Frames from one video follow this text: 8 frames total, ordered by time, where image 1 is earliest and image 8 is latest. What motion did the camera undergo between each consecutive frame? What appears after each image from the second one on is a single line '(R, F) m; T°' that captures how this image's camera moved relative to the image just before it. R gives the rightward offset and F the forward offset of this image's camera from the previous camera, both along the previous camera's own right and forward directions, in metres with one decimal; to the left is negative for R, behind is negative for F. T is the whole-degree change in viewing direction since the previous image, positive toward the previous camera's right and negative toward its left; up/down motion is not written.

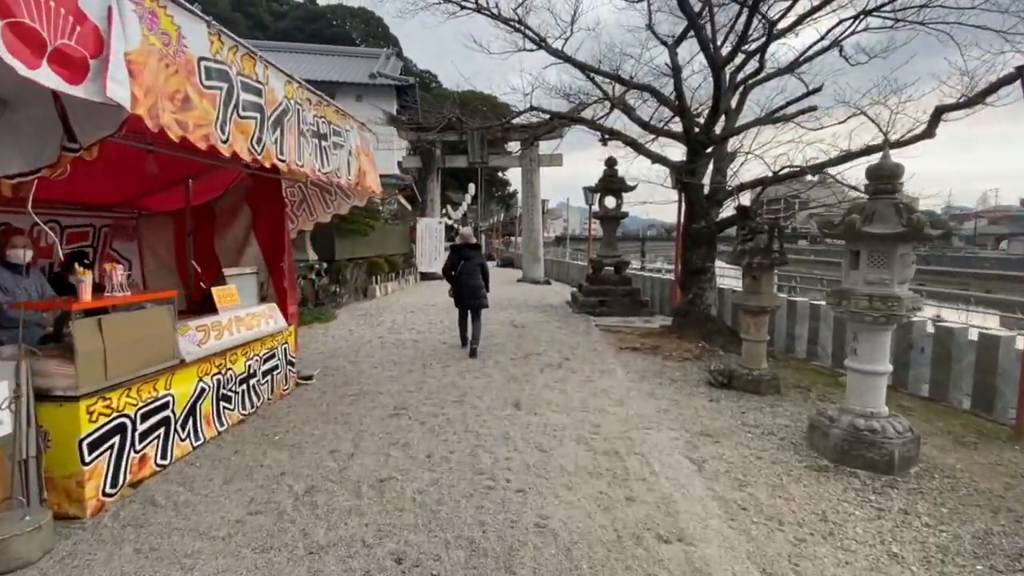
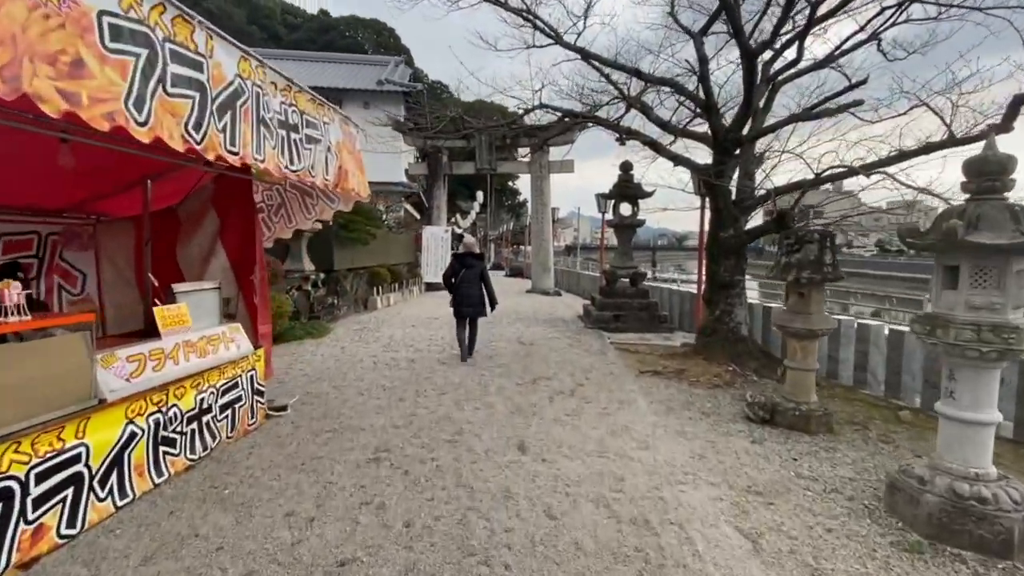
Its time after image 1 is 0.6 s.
(+0.1, +0.8) m; -1°
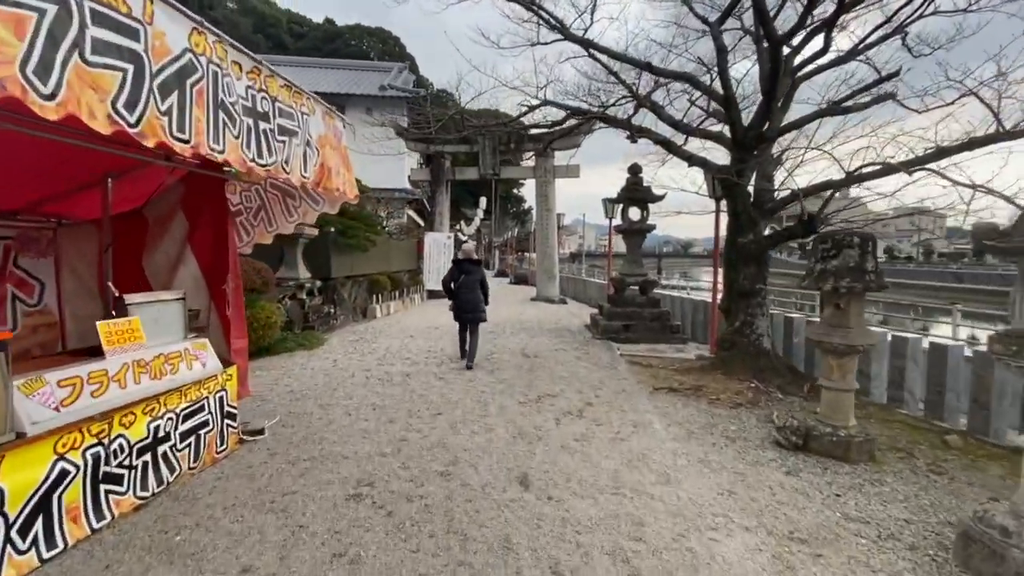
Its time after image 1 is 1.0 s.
(0.0, +0.5) m; -1°
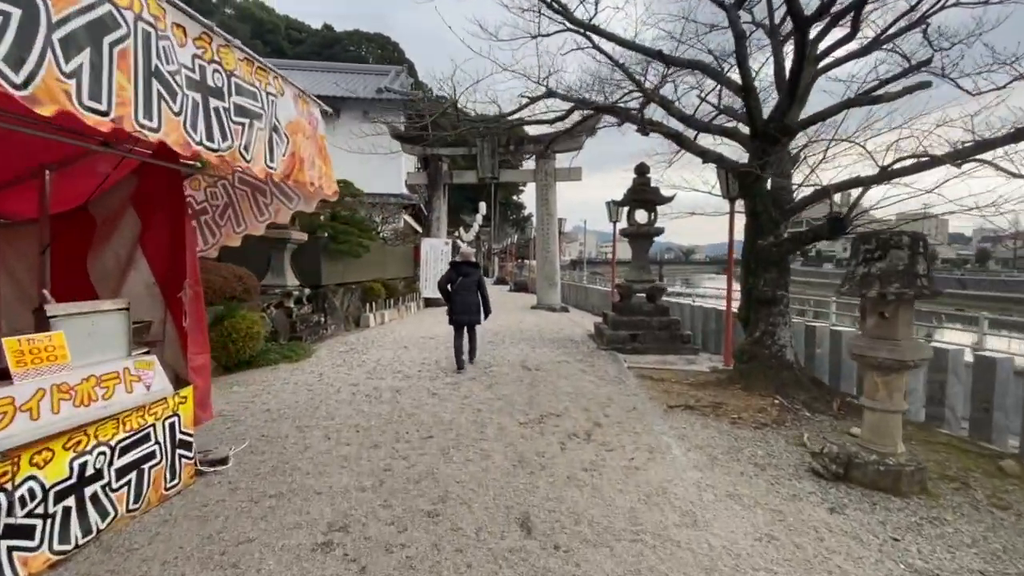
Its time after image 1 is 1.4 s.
(0.0, +0.6) m; 0°
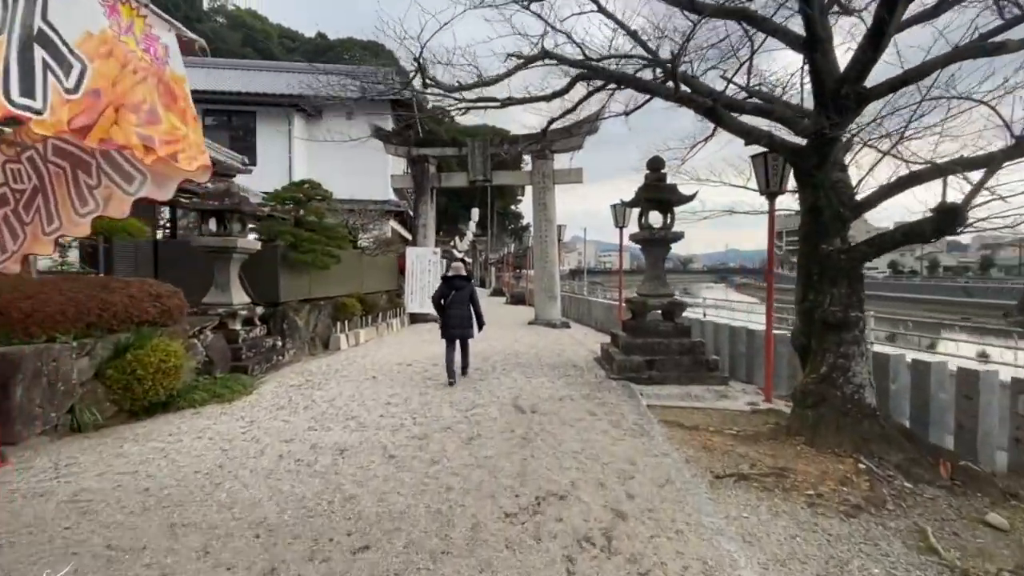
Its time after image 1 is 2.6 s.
(+0.1, +1.6) m; 0°
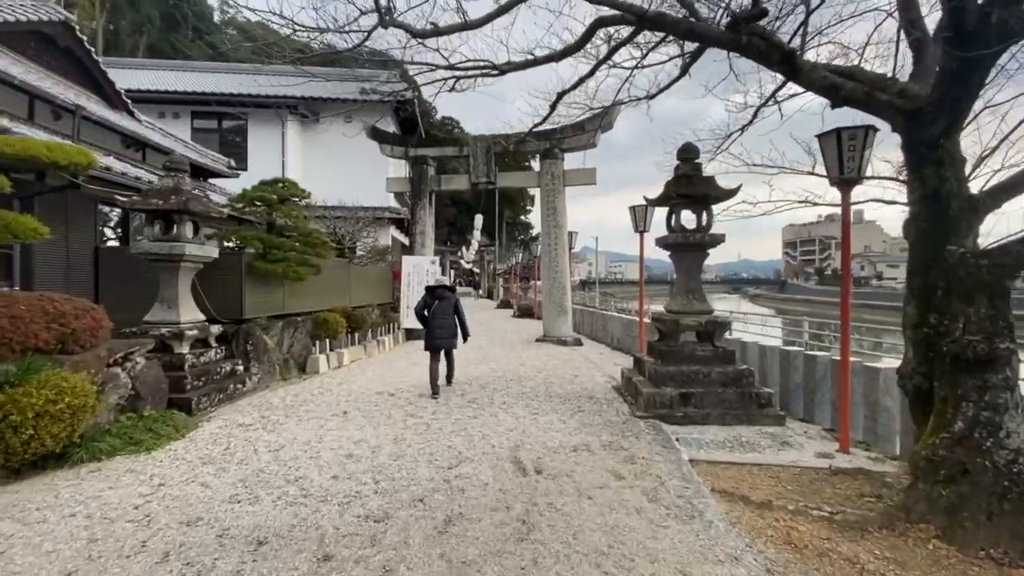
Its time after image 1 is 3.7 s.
(+0.1, +1.5) m; -1°
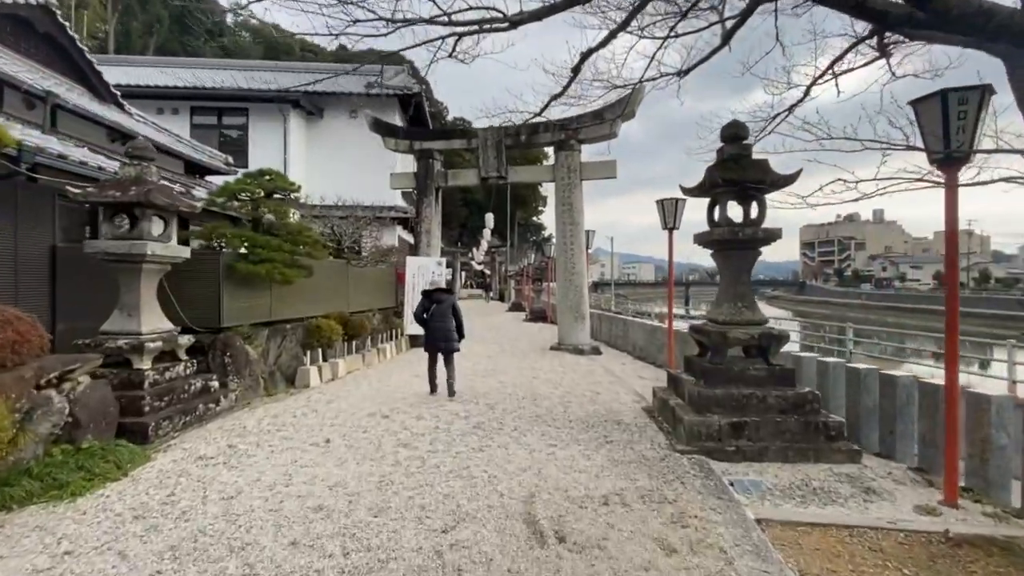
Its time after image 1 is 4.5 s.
(0.0, +1.1) m; -1°
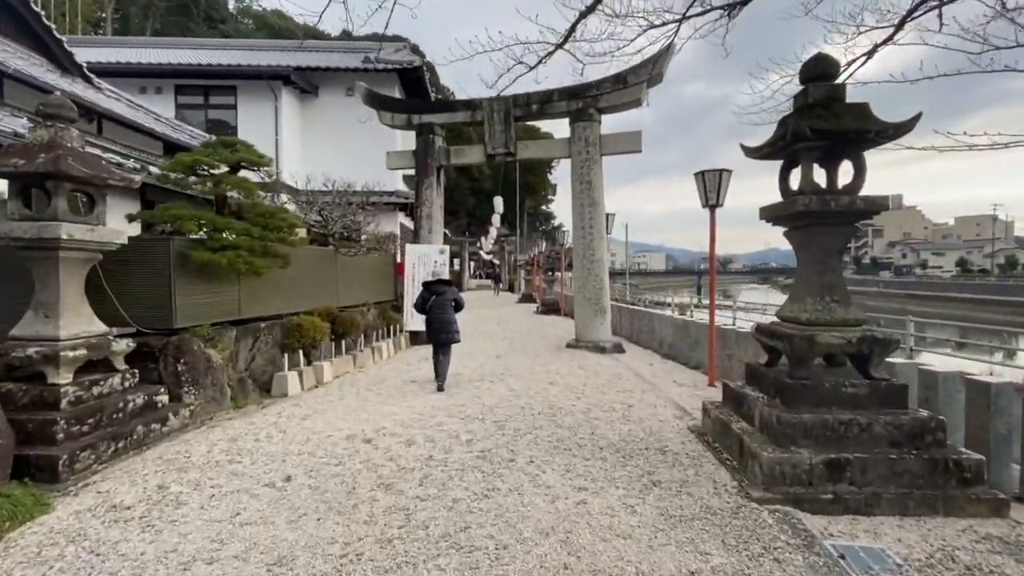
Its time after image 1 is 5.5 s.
(0.0, +1.3) m; -1°
